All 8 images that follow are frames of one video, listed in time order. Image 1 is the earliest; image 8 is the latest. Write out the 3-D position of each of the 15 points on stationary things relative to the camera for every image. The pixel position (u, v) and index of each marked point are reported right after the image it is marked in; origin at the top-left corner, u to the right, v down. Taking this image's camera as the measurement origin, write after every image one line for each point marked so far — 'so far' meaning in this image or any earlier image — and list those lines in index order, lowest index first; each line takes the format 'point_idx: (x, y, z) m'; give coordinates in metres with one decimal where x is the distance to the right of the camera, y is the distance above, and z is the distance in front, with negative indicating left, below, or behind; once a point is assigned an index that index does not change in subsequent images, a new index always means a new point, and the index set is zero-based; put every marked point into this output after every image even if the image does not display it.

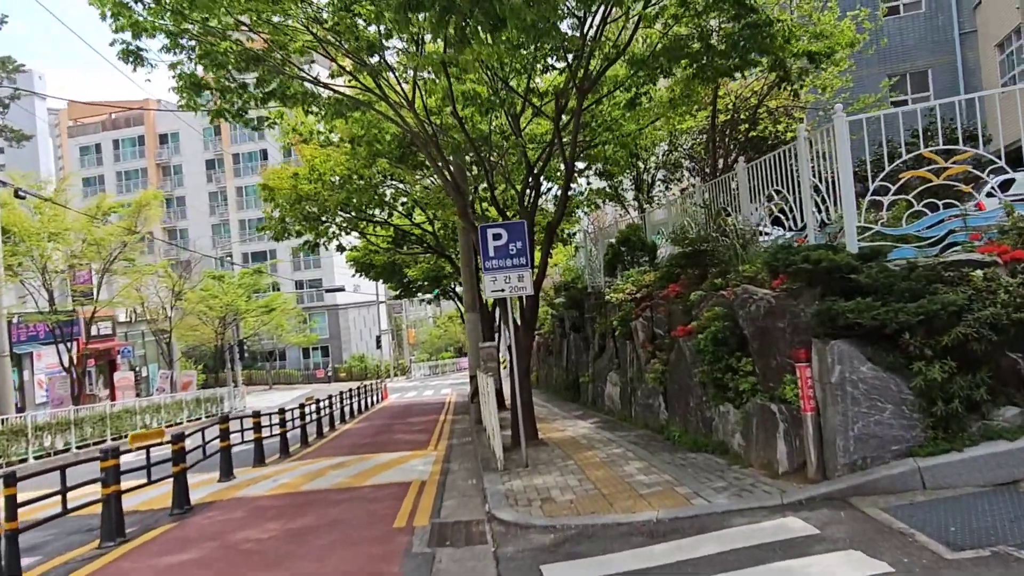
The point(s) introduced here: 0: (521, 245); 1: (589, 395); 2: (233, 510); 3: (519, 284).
0: (+0.1, +0.6, +9.2) m
1: (+1.8, -2.5, +17.2) m
2: (-3.5, -2.8, +9.2) m
3: (+0.1, +0.1, +9.1) m
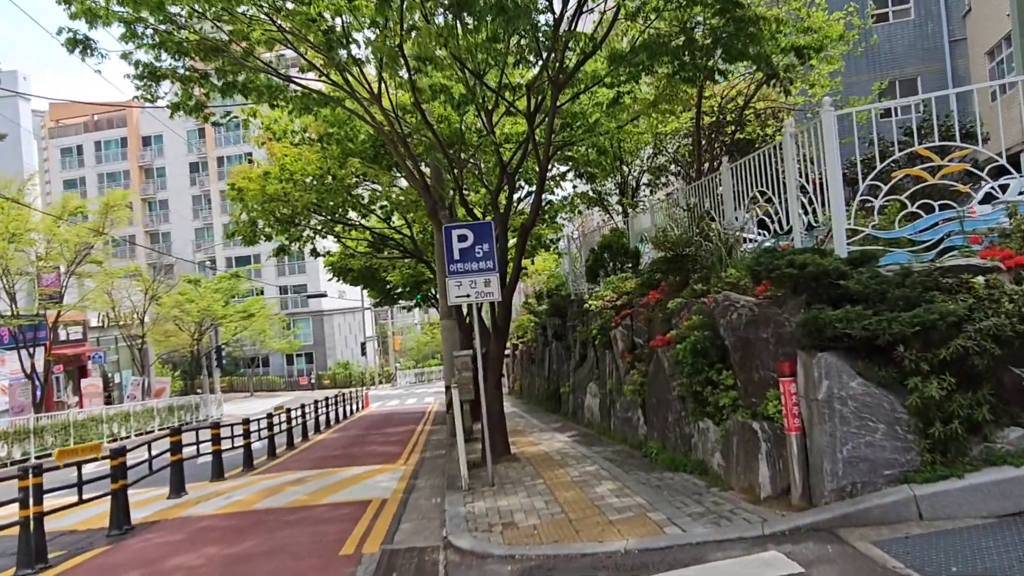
0: (-0.3, +0.5, +8.6) m
1: (+1.3, -2.7, +16.6) m
2: (-3.9, -2.8, +8.5) m
3: (-0.3, 0.0, +8.5) m
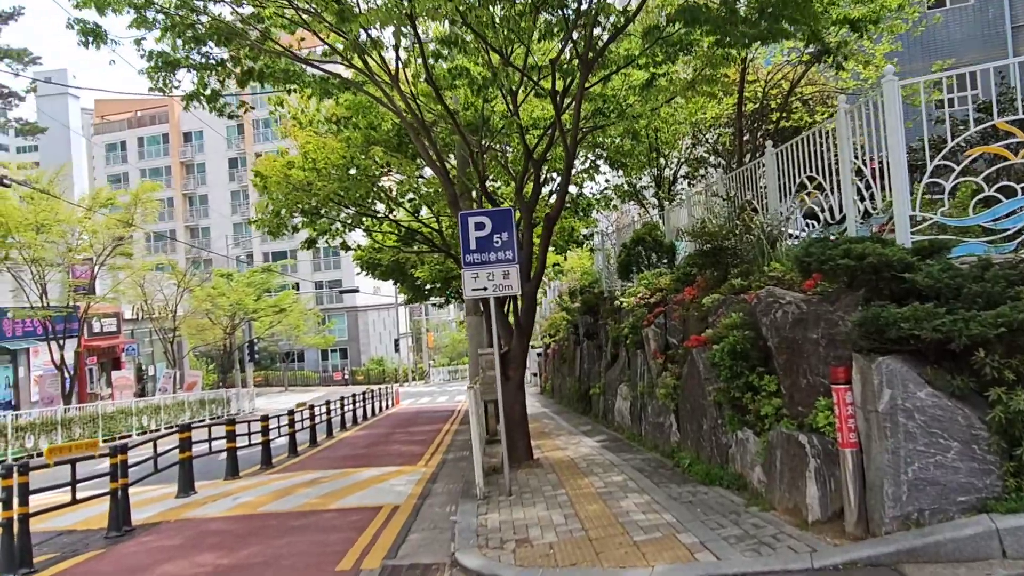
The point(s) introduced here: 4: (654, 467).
0: (0.0, +0.6, +7.9) m
1: (+1.9, -2.6, +15.8) m
2: (-3.7, -2.7, +8.0) m
3: (-0.1, +0.1, +7.9) m
4: (+1.7, -2.1, +8.7) m
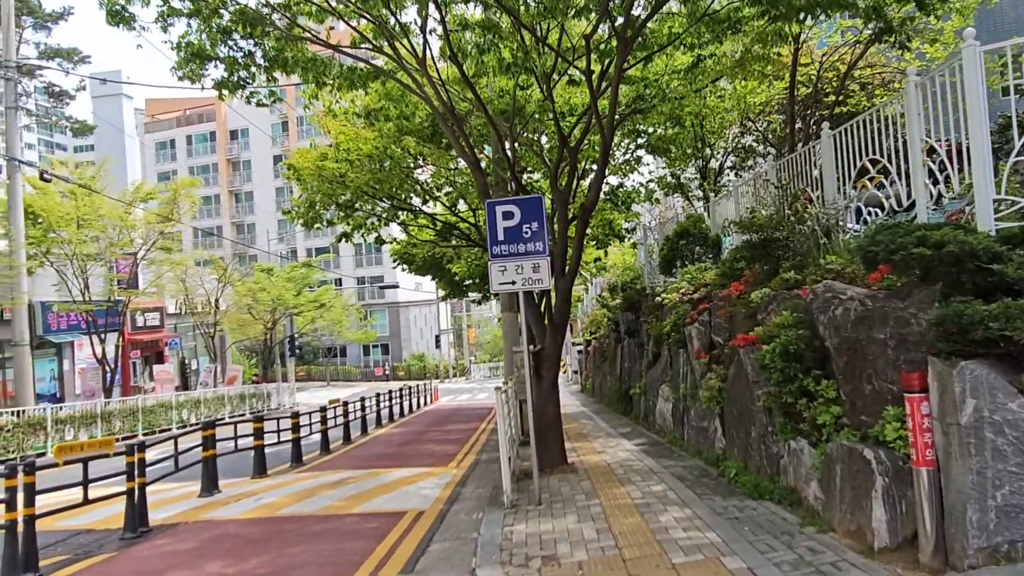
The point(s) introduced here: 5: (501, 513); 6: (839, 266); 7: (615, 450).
0: (+0.3, +0.6, +7.3) m
1: (+2.7, -2.5, +15.2) m
2: (-3.4, -2.7, +7.7) m
3: (+0.2, +0.1, +7.3) m
4: (+2.0, -2.1, +8.1) m
5: (-0.1, -2.3, +7.3) m
6: (+2.8, +0.2, +6.3) m
7: (+1.6, -2.5, +11.2) m
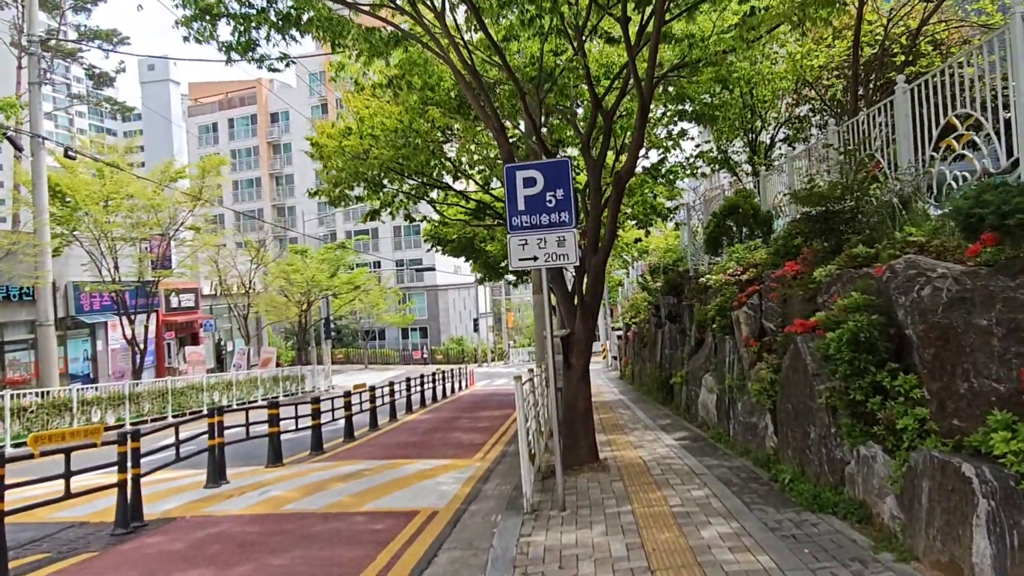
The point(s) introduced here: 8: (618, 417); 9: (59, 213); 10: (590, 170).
0: (+0.5, +0.8, +6.4) m
1: (+3.3, -2.2, +14.2) m
2: (-3.2, -2.4, +7.0) m
3: (+0.4, +0.3, +6.4) m
4: (+2.3, -1.9, +7.1) m
5: (+0.1, -2.0, +6.5) m
6: (+3.0, +0.4, +5.3) m
7: (+2.0, -2.2, +10.3) m
8: (+2.1, -2.6, +14.7) m
9: (-12.1, +2.0, +19.4) m
10: (+1.0, +1.5, +9.0) m
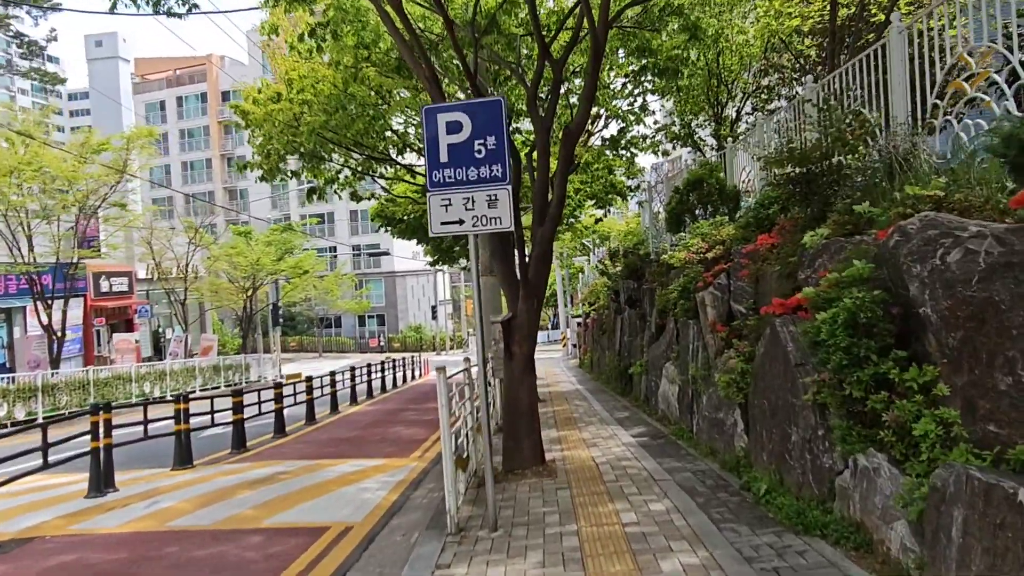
0: (-0.1, +1.0, +5.2) m
1: (+2.3, -1.8, +13.1) m
2: (-3.8, -2.2, +5.7) m
3: (-0.2, +0.5, +5.2) m
4: (+1.6, -1.7, +6.0) m
5: (-0.5, -1.8, +5.3) m
6: (+2.5, +0.5, +4.2) m
7: (+1.2, -1.9, +9.2) m
8: (+1.1, -2.3, +13.6) m
9: (-13.2, +2.5, +17.6) m
10: (+0.3, +1.7, +7.8) m
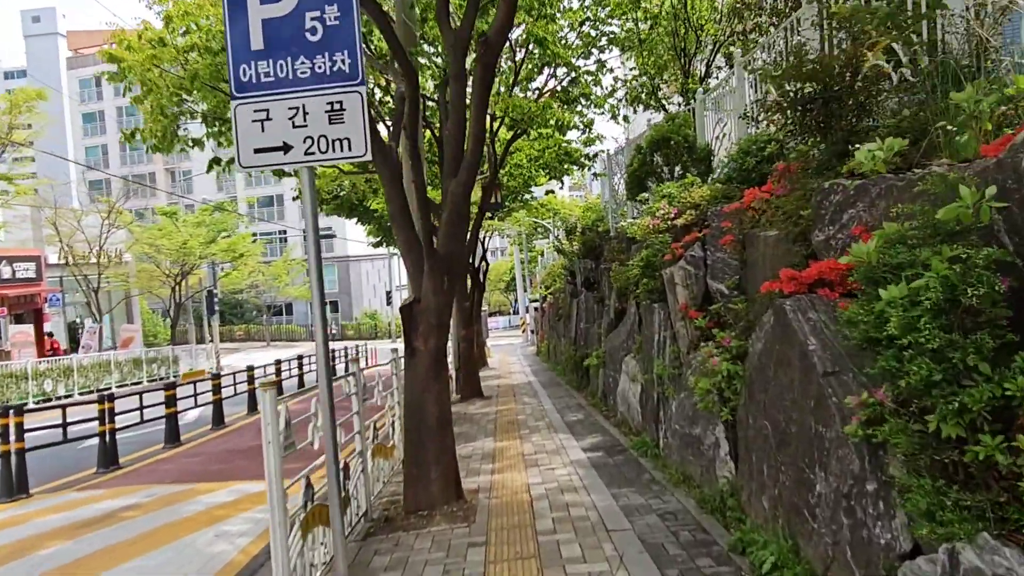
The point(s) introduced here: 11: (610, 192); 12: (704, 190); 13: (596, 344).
0: (-0.7, +1.2, +3.2) m
1: (+1.3, -1.5, +11.3) m
2: (-4.4, -2.1, +3.5) m
3: (-0.8, +0.7, +3.2) m
4: (+1.0, -1.5, +4.1) m
5: (-1.1, -1.7, +3.3) m
6: (+1.9, +0.7, +2.3) m
7: (+0.4, -1.7, +7.3) m
8: (+0.1, -1.9, +11.7) m
9: (-14.5, +2.7, +14.9) m
10: (-0.5, +1.9, +5.8) m
11: (+1.9, +1.9, +14.3) m
12: (+1.9, +1.0, +7.0) m
13: (+1.4, -0.9, +12.3) m
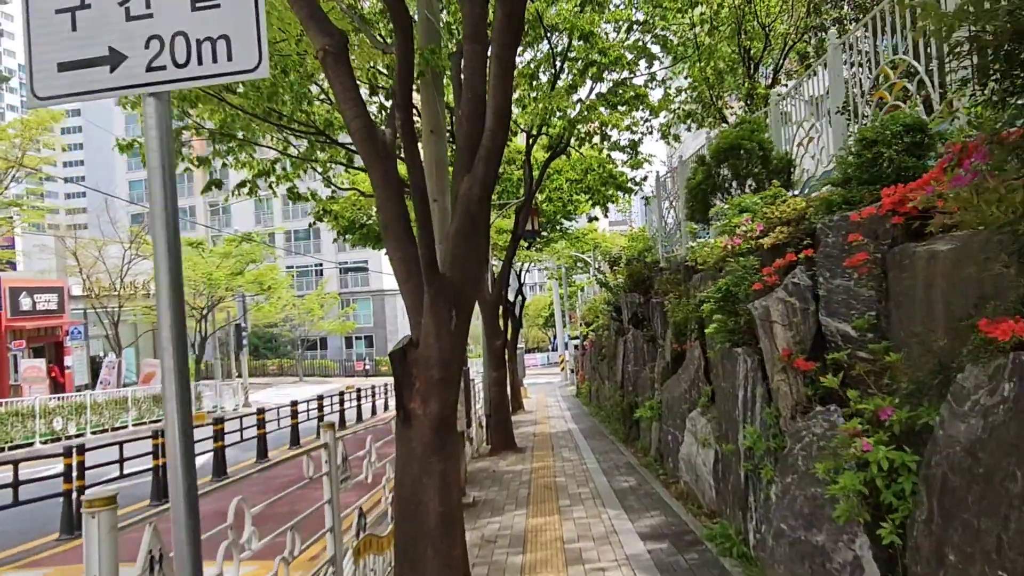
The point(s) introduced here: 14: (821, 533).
0: (-0.7, +1.1, +1.7) m
1: (+1.8, -2.0, +9.5) m
2: (-4.4, -2.2, +2.1) m
3: (-0.7, +0.6, +1.7) m
4: (+1.1, -1.6, +2.4) m
5: (-1.0, -1.8, +1.7) m
6: (+1.9, +0.6, +0.6) m
7: (+0.7, -2.0, +5.6) m
8: (+0.6, -2.4, +9.9) m
9: (-13.7, +2.1, +14.1) m
10: (-0.3, +1.7, +4.3) m
11: (+2.6, +1.3, +12.7) m
12: (+2.1, +0.7, +5.4) m
13: (+2.0, -1.5, +10.5) m
14: (+1.5, -1.2, +3.6) m
